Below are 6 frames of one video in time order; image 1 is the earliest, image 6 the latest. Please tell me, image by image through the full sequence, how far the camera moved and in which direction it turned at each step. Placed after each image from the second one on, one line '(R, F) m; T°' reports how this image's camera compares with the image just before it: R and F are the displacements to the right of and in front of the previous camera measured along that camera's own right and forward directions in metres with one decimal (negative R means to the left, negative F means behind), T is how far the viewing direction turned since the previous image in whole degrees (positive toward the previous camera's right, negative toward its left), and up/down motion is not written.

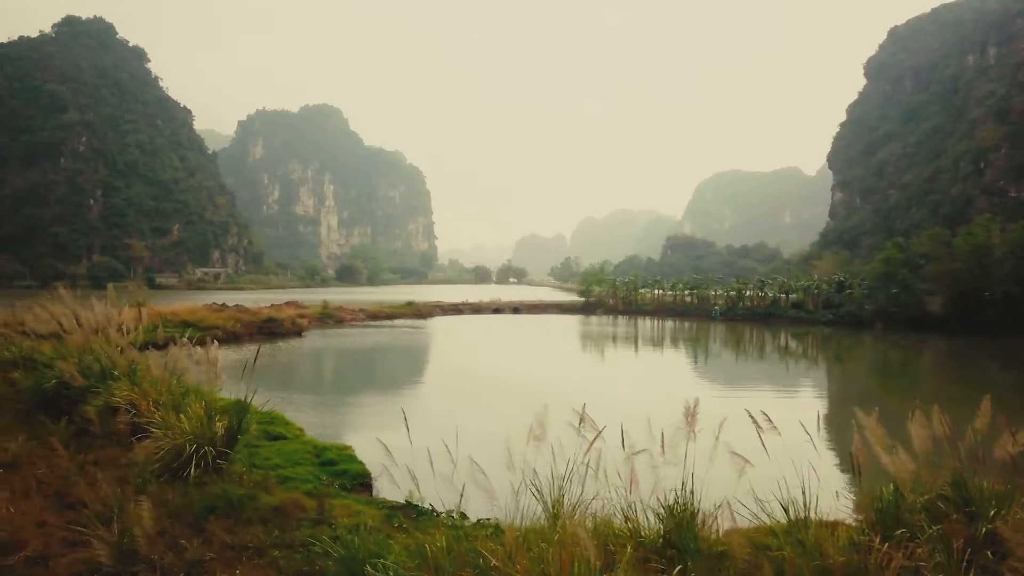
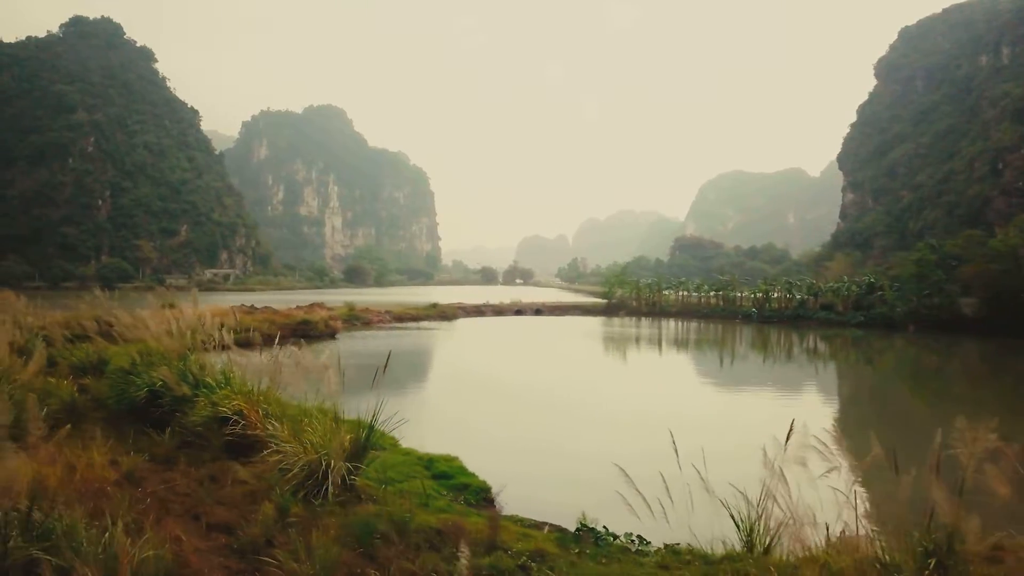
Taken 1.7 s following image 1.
(-0.5, +0.2) m; 0°
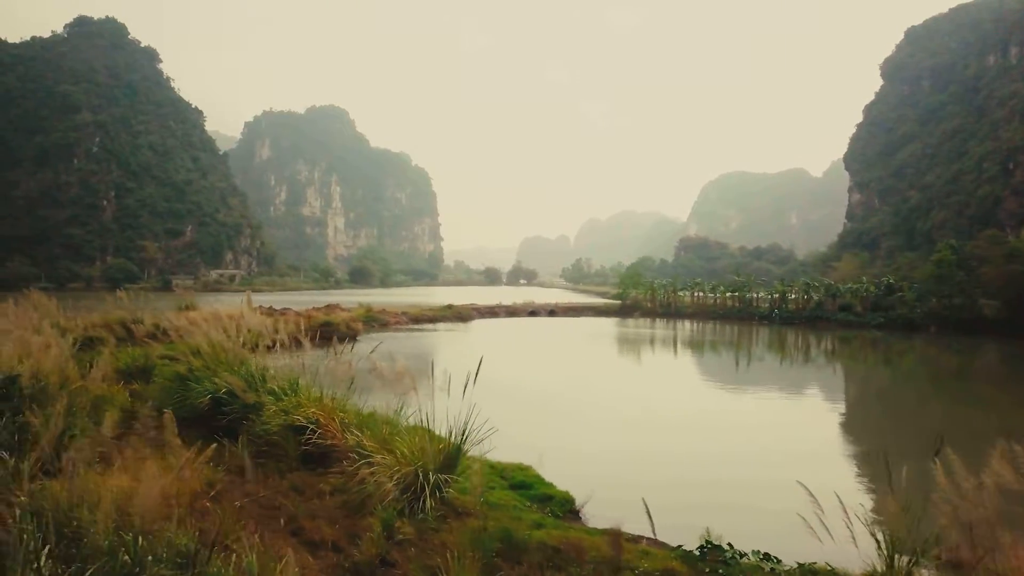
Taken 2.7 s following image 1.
(-0.3, +0.1) m; 0°
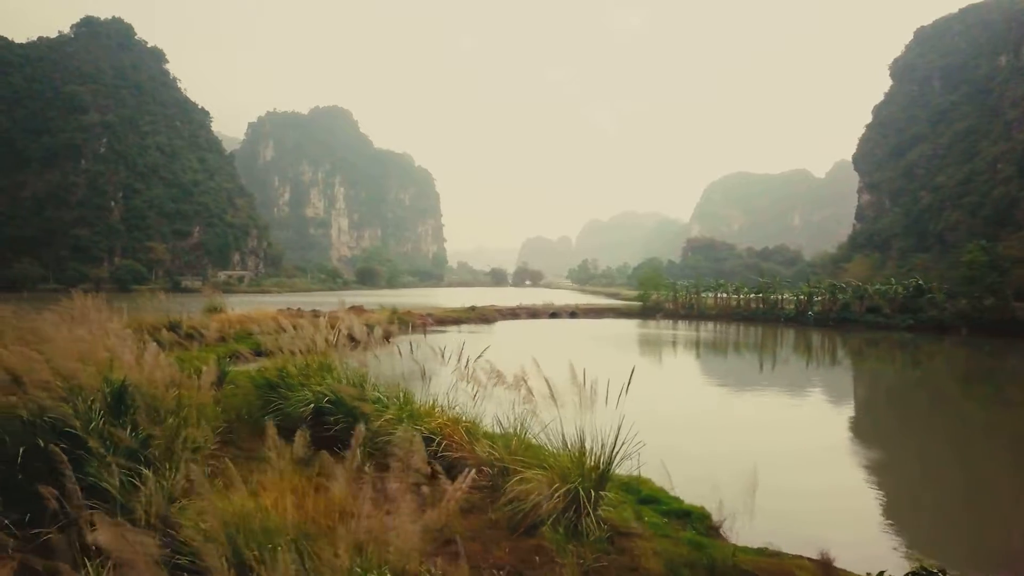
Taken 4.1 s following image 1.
(-0.5, +0.1) m; 0°
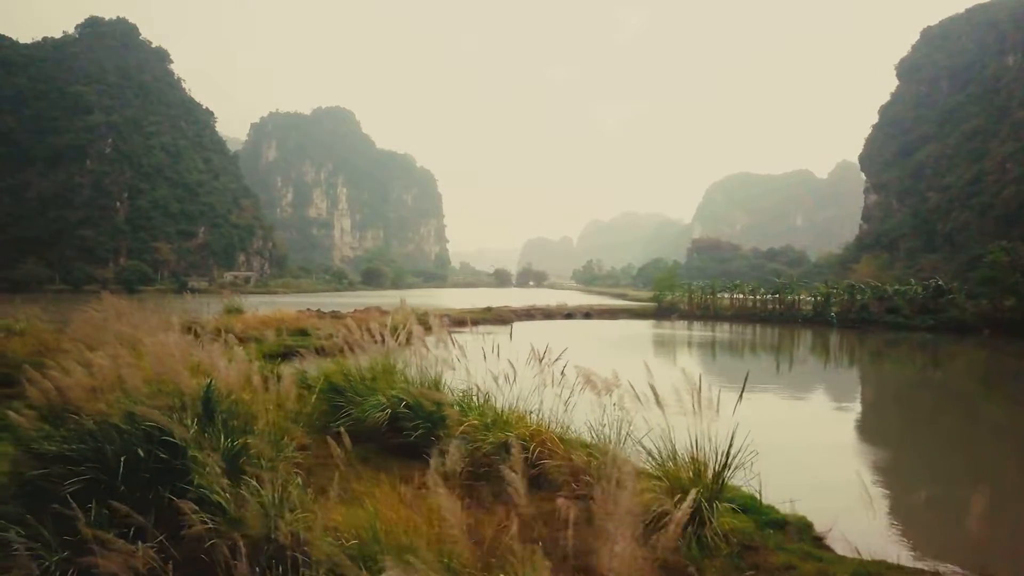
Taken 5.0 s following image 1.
(-0.3, +0.1) m; 0°
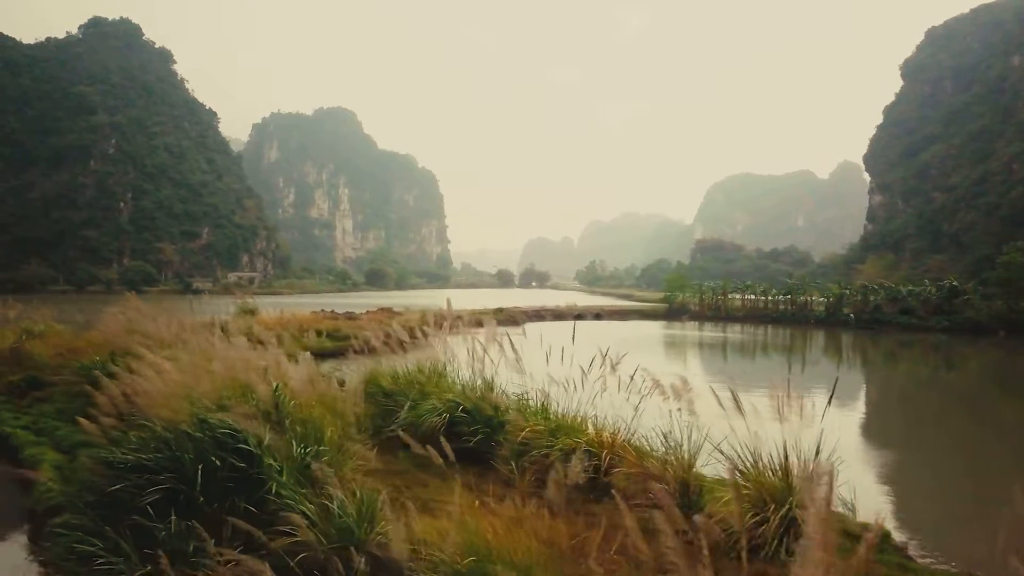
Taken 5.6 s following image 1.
(-0.2, +0.1) m; 0°
